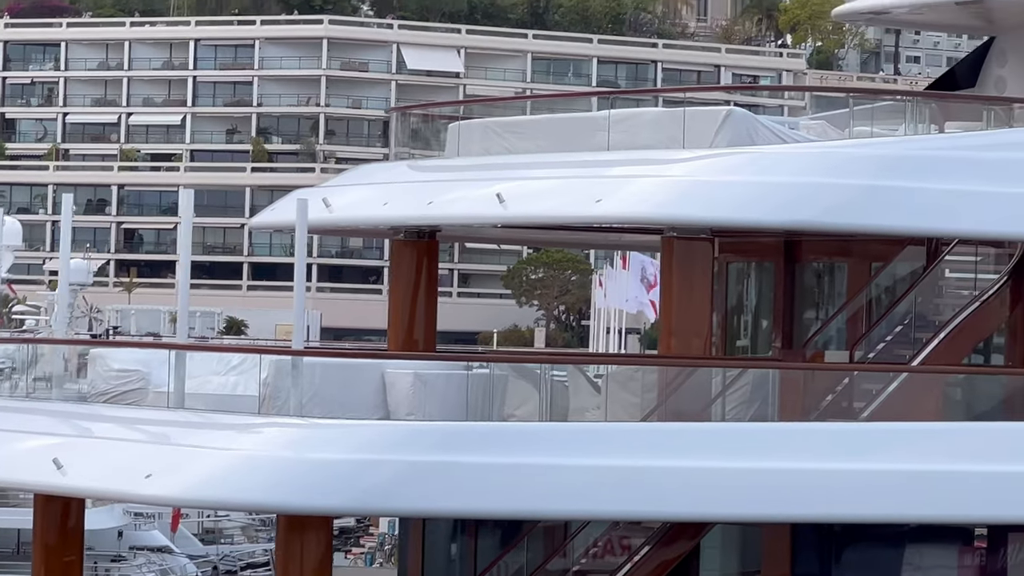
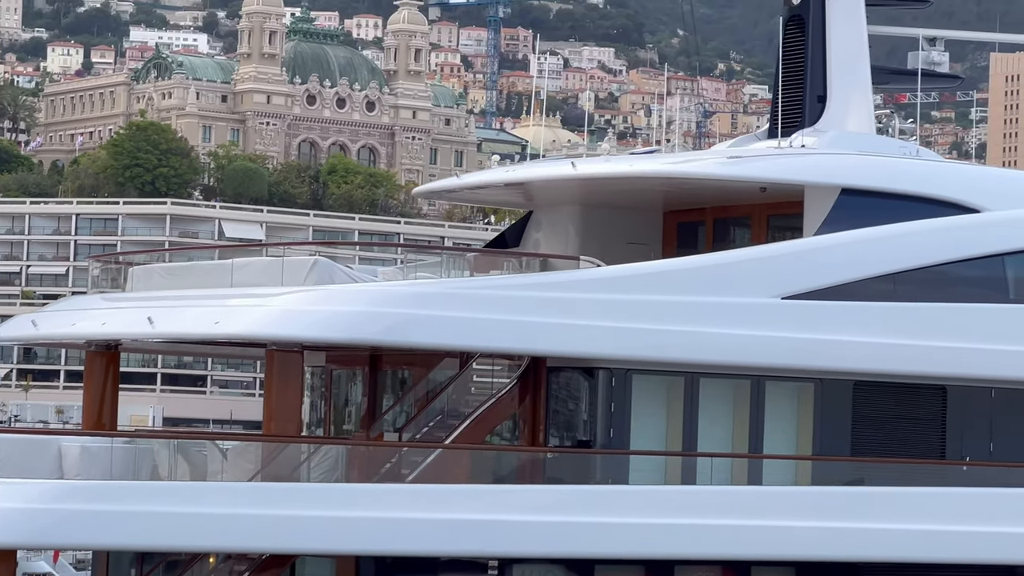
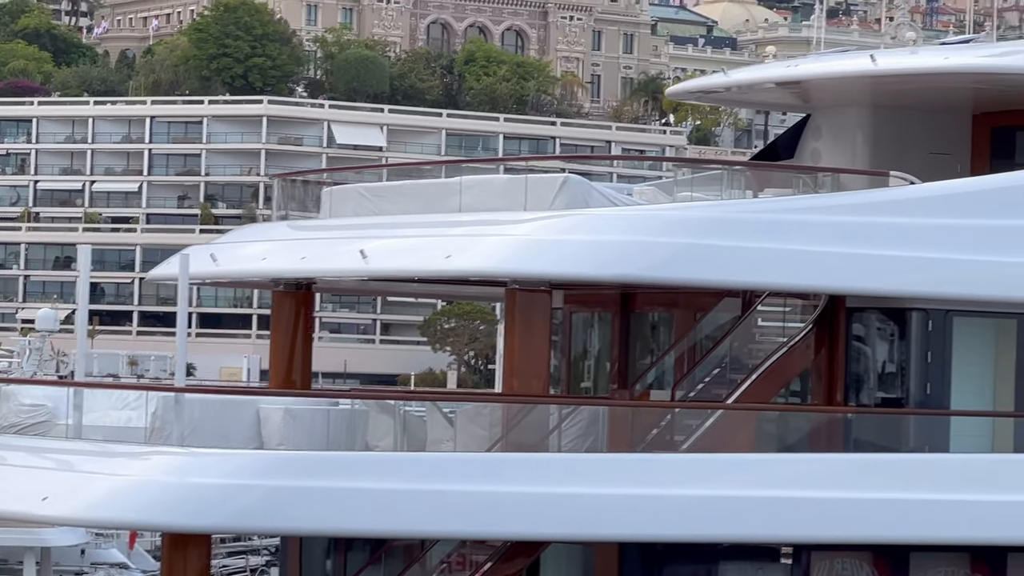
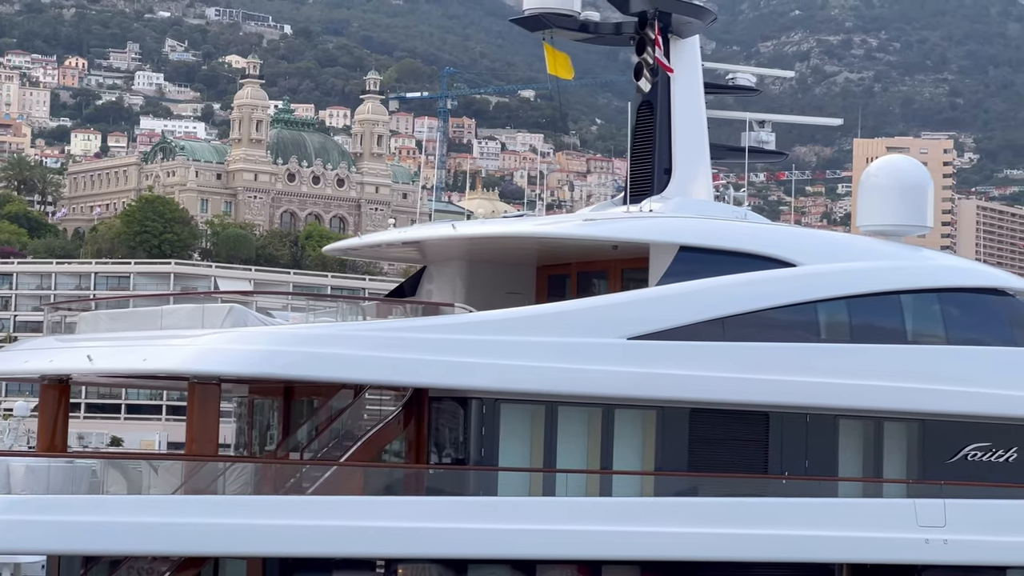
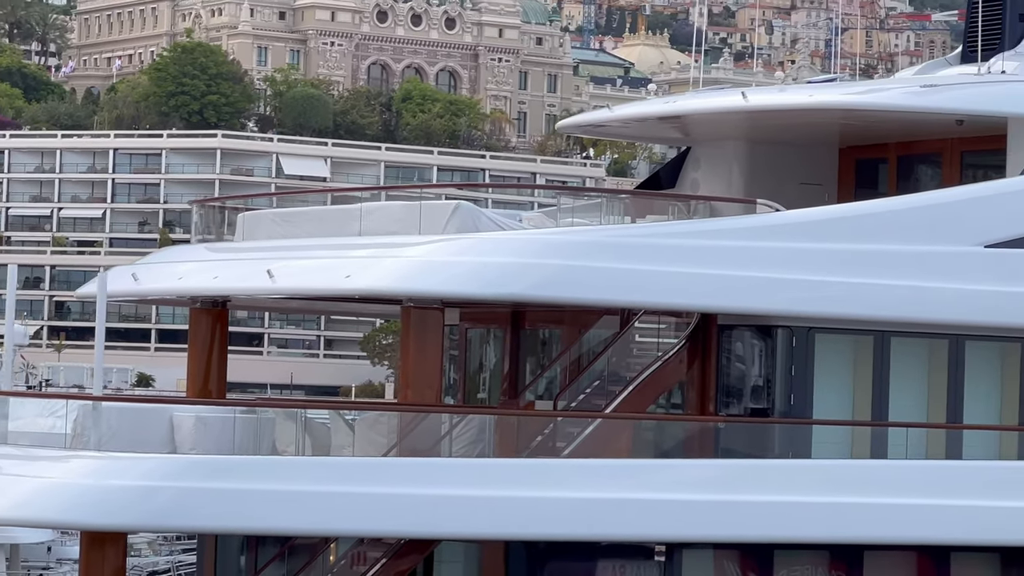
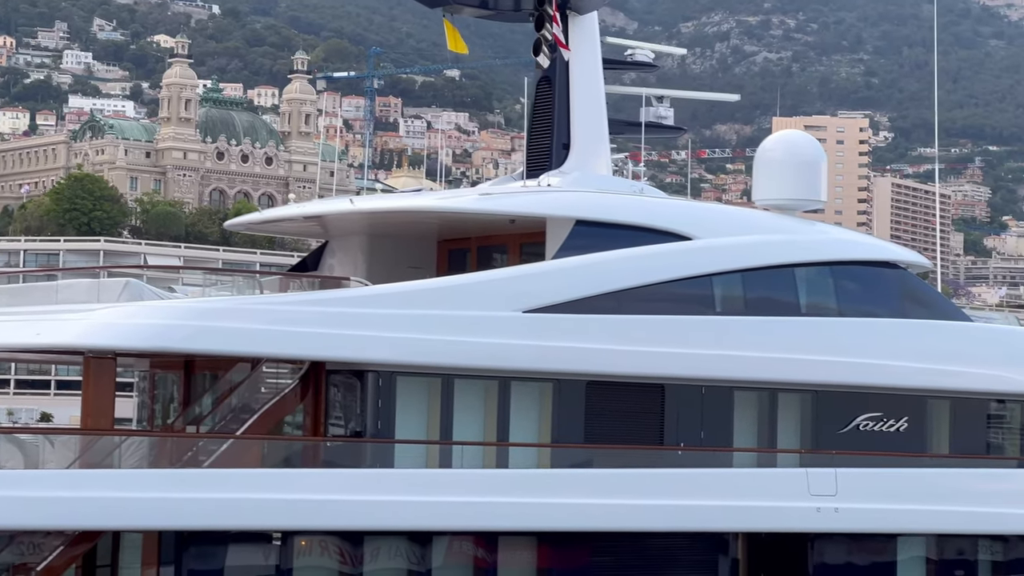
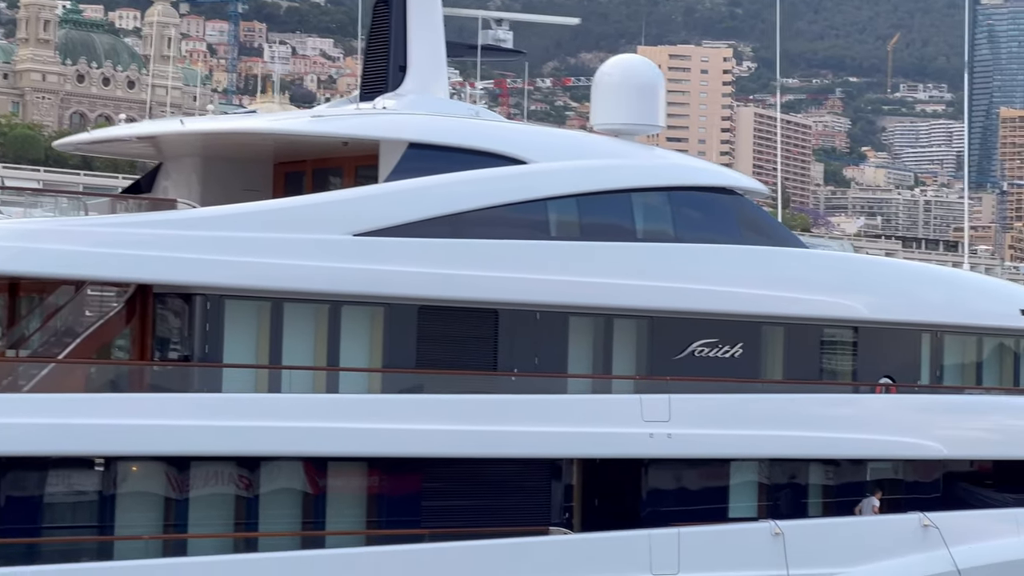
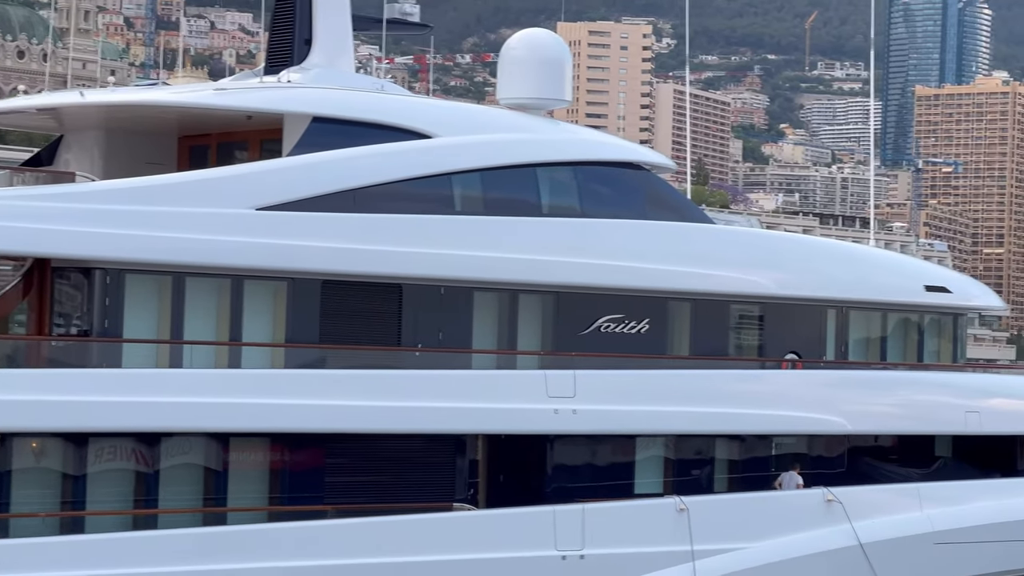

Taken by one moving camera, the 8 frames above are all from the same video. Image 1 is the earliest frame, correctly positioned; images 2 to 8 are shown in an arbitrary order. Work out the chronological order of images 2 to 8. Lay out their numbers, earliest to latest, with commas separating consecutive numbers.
3, 5, 2, 4, 6, 7, 8
